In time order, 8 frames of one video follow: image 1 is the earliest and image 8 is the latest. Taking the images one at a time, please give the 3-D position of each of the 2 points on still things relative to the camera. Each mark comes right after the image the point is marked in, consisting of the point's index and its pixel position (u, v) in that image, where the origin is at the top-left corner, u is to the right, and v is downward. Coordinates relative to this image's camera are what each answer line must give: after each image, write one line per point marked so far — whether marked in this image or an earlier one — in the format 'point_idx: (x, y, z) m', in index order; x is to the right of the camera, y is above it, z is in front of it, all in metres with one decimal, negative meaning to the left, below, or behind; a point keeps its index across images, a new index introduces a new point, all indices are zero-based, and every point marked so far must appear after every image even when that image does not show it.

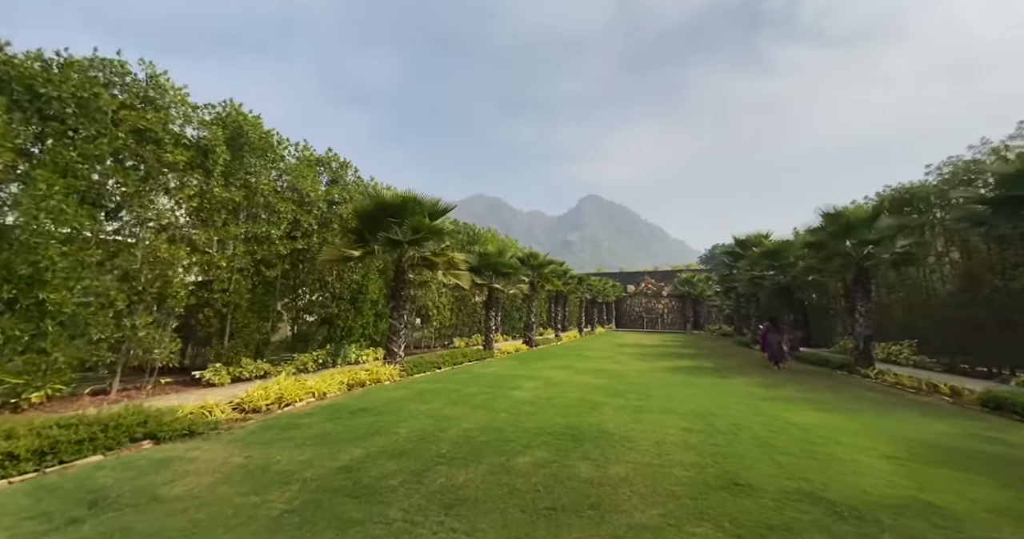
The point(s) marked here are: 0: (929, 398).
0: (+8.2, -2.5, +7.9) m
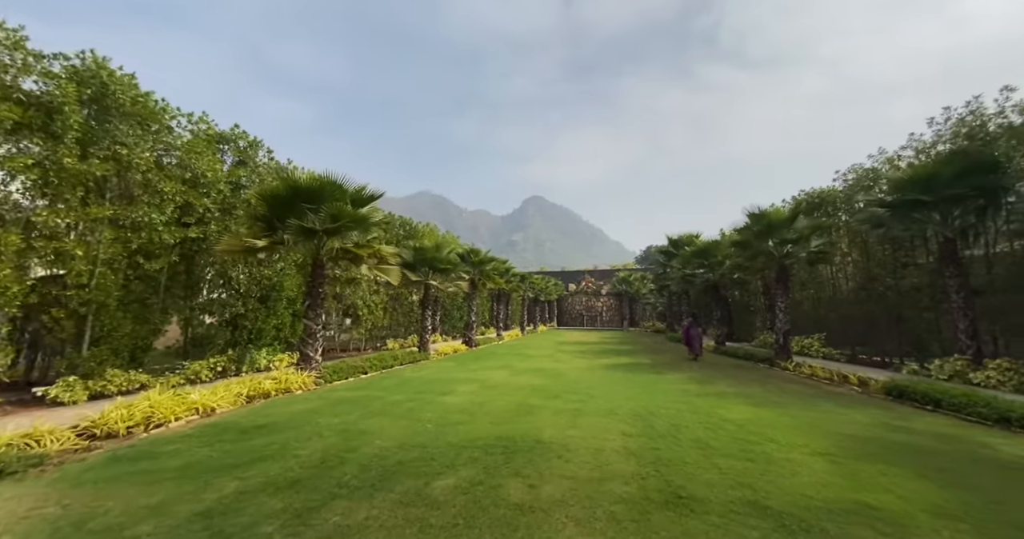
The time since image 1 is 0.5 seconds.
0: (+6.9, -2.5, +8.3) m
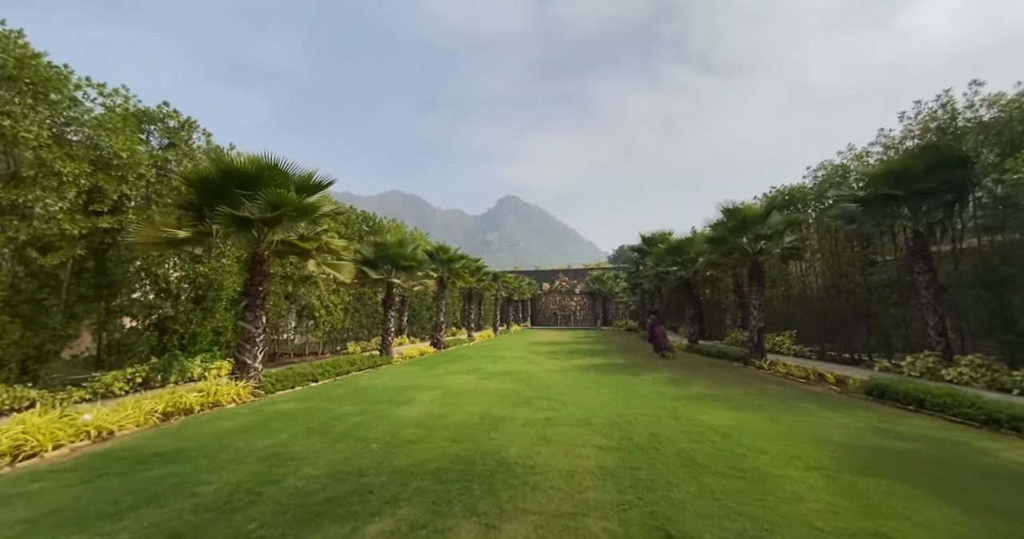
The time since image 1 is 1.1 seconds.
0: (+6.2, -2.4, +8.1) m
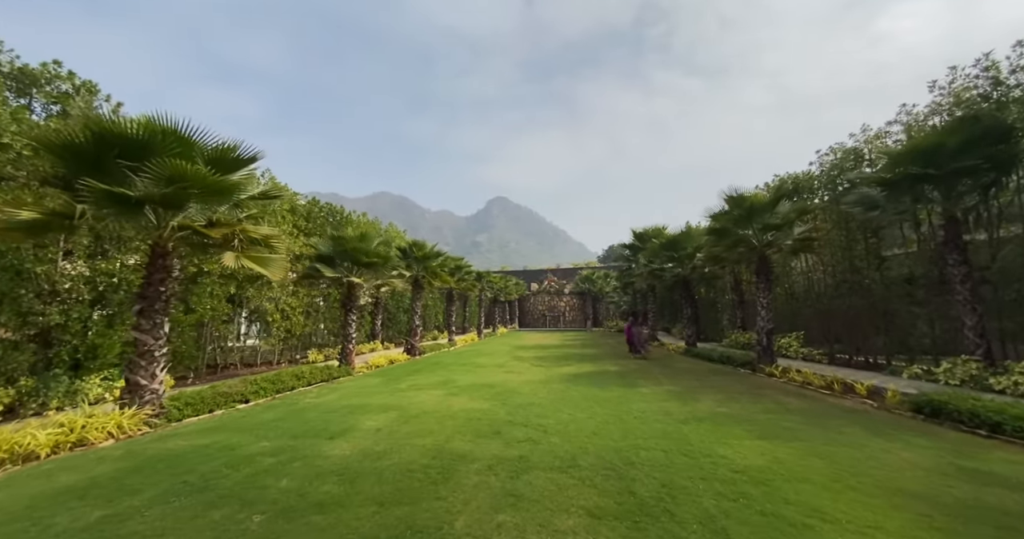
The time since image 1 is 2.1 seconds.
0: (+5.7, -2.3, +6.8) m
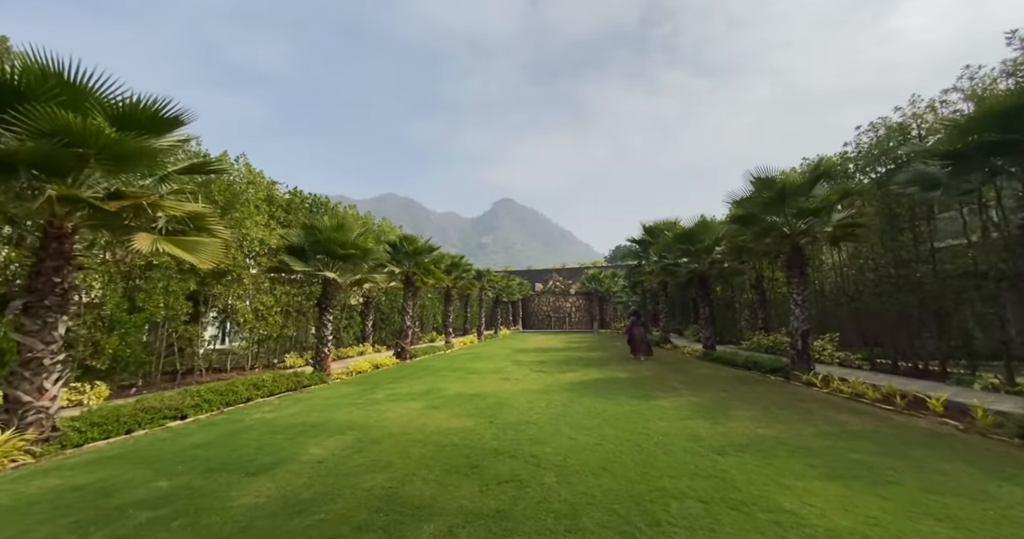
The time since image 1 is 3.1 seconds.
0: (+5.6, -2.1, +5.4) m
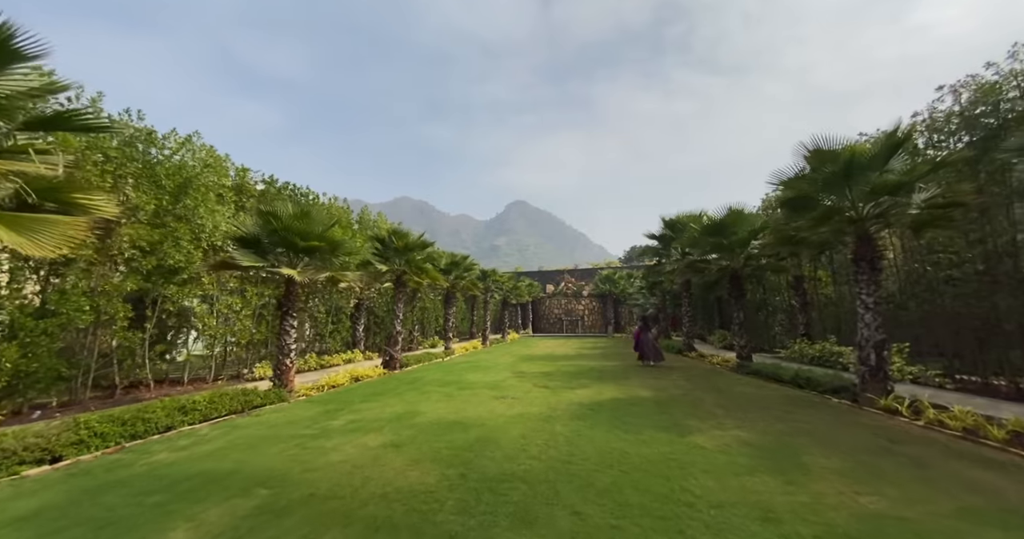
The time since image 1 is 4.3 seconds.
0: (+5.4, -1.9, +3.5) m
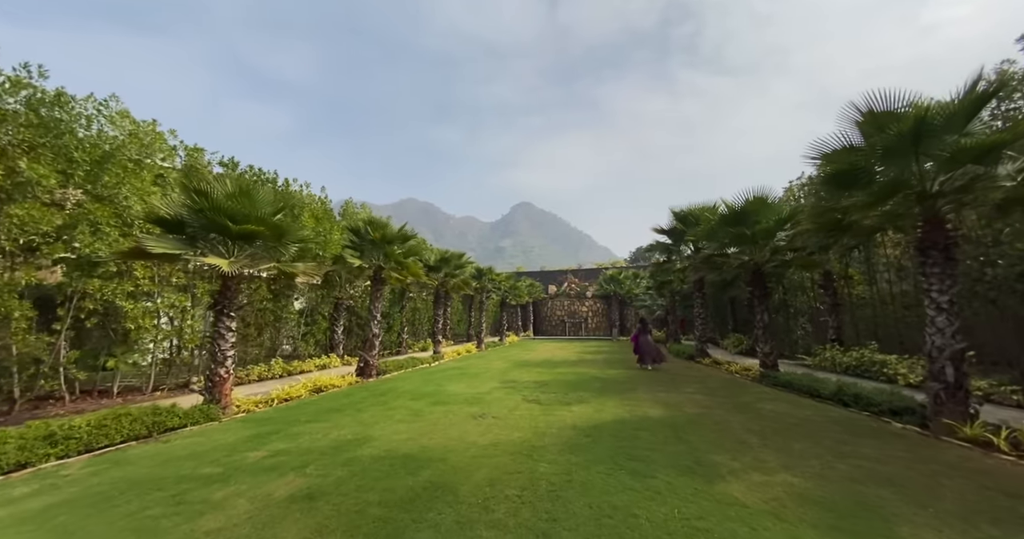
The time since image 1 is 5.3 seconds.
0: (+5.0, -1.8, +2.0) m
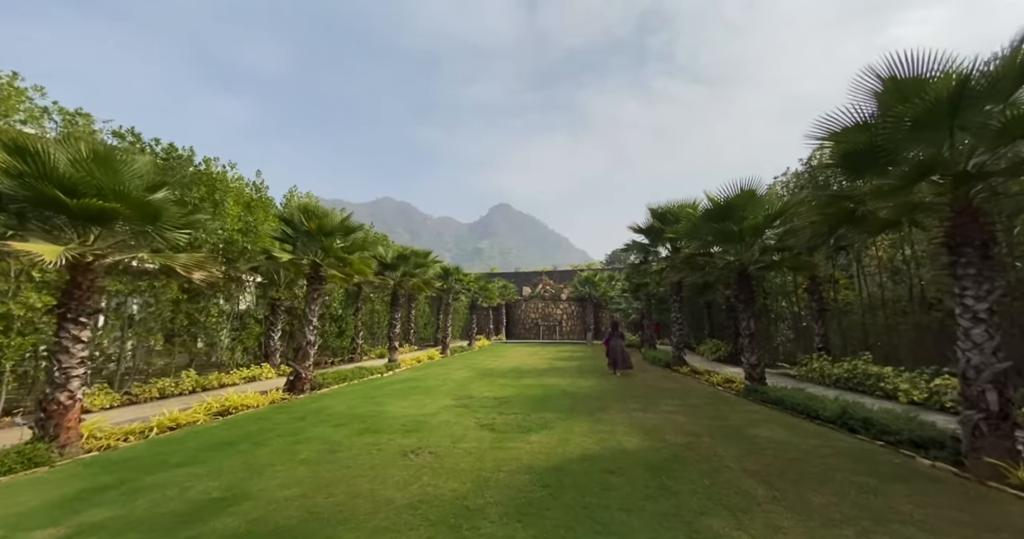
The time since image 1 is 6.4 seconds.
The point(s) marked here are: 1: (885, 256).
0: (+4.5, -1.8, +0.9) m
1: (+8.9, +0.3, +9.6) m
